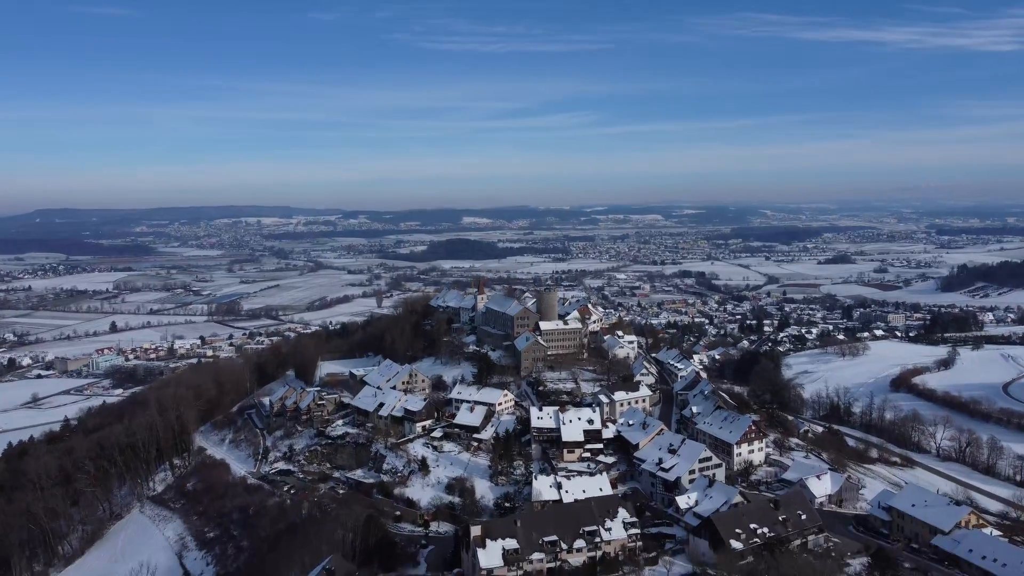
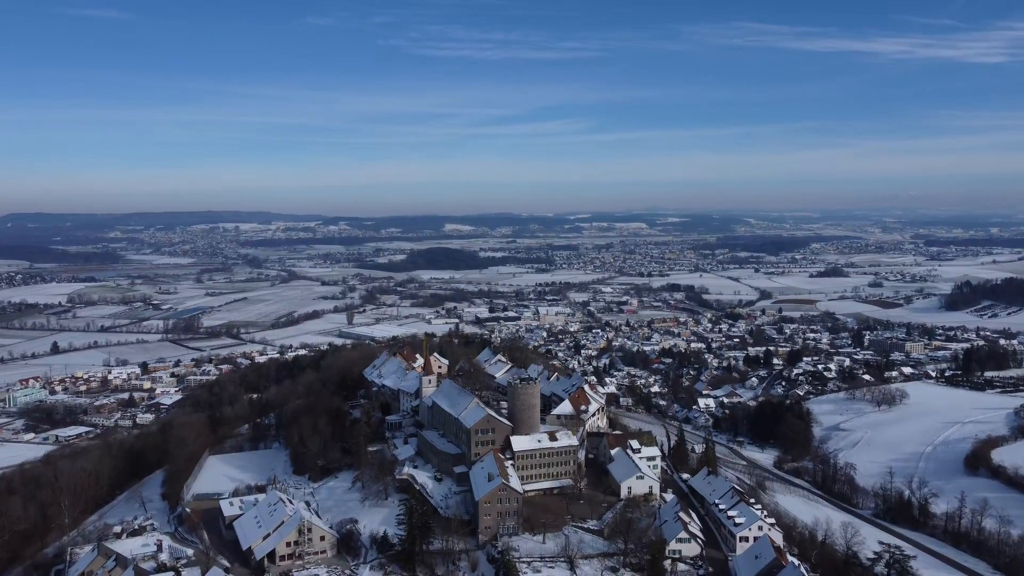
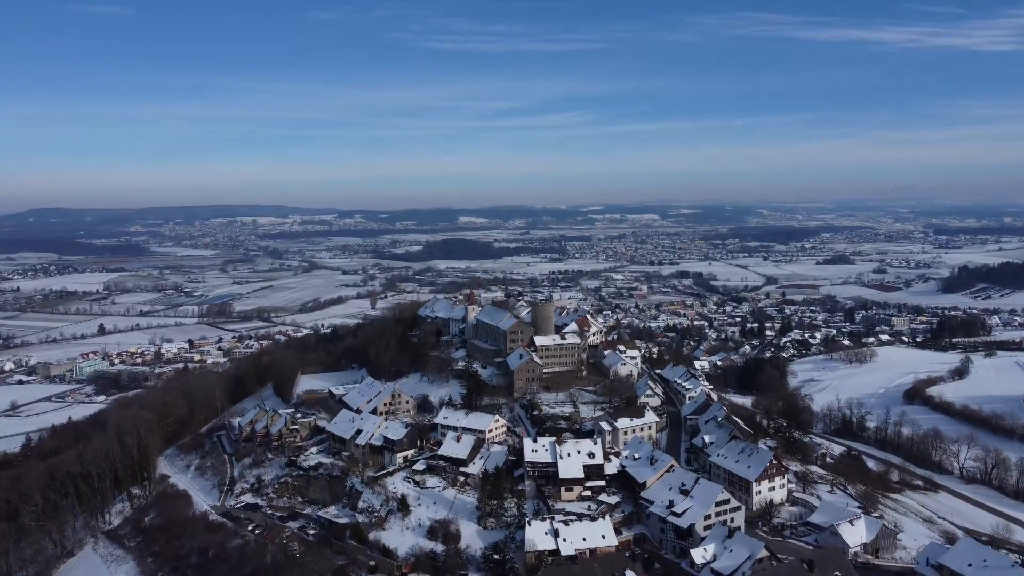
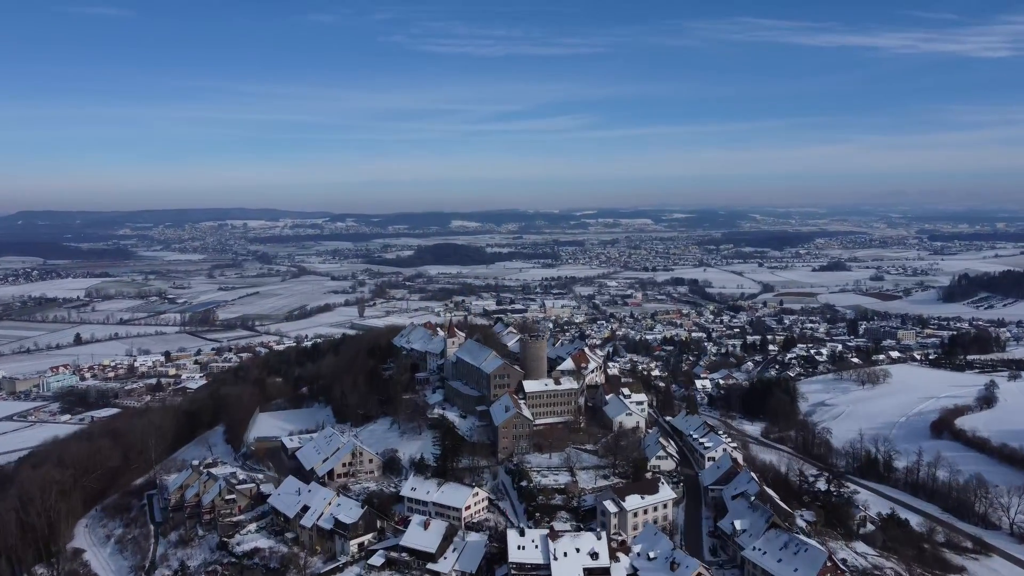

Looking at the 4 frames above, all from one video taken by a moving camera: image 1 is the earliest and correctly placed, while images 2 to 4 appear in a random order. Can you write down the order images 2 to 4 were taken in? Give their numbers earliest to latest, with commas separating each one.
3, 4, 2
